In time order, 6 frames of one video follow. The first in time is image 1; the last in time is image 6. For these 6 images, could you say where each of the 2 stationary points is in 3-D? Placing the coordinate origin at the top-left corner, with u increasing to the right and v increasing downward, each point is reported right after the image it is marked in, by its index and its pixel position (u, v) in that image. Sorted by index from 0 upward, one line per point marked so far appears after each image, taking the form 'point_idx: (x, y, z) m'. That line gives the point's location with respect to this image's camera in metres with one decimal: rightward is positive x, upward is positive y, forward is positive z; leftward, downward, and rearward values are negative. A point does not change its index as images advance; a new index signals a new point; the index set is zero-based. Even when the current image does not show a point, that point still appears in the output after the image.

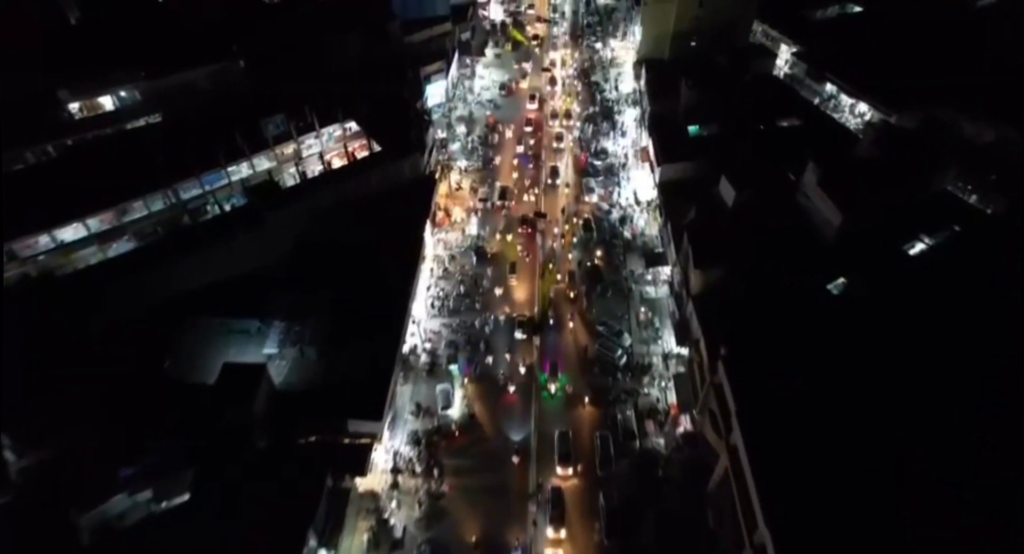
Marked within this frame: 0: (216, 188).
0: (-9.0, +2.8, +14.8) m
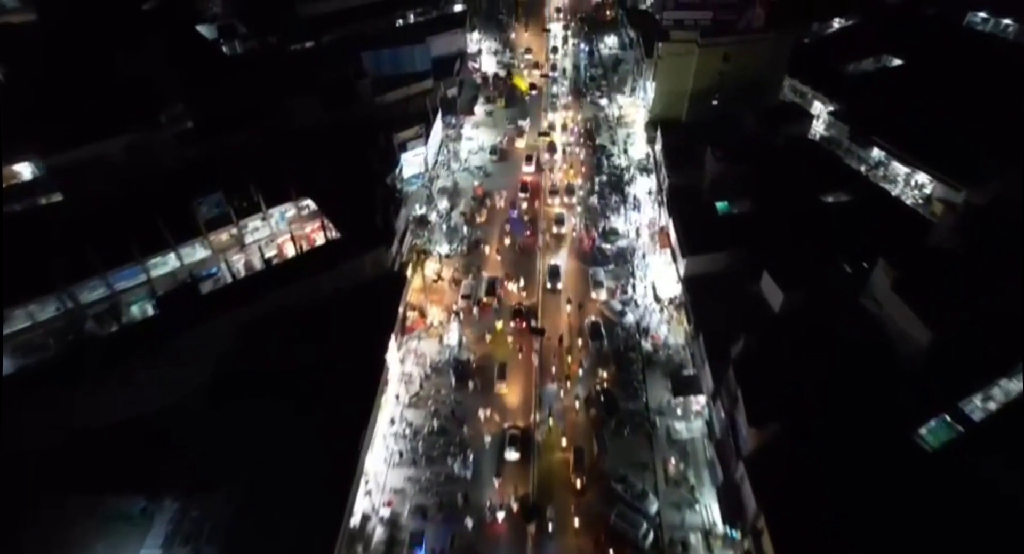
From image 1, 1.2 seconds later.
0: (-9.3, -0.2, +11.7) m
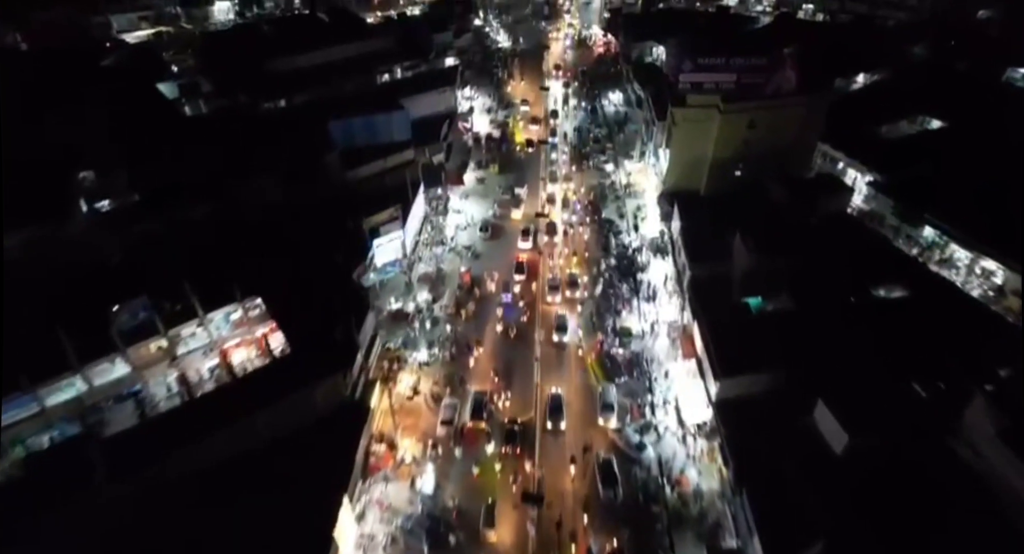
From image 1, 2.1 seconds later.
0: (-9.5, -2.8, +9.2) m
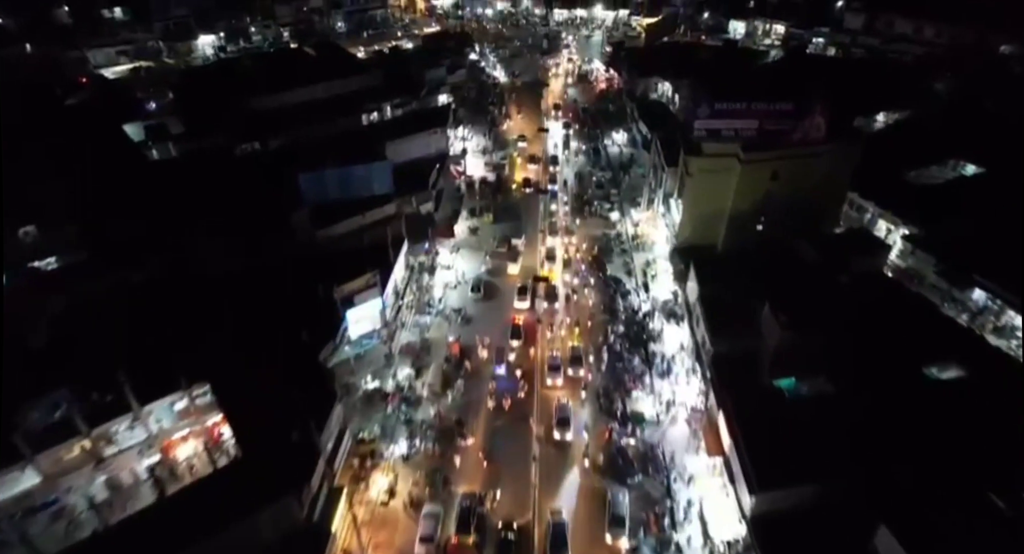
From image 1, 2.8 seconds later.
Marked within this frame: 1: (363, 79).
0: (-9.6, -4.3, +7.4) m
1: (-6.1, +8.0, +19.8) m
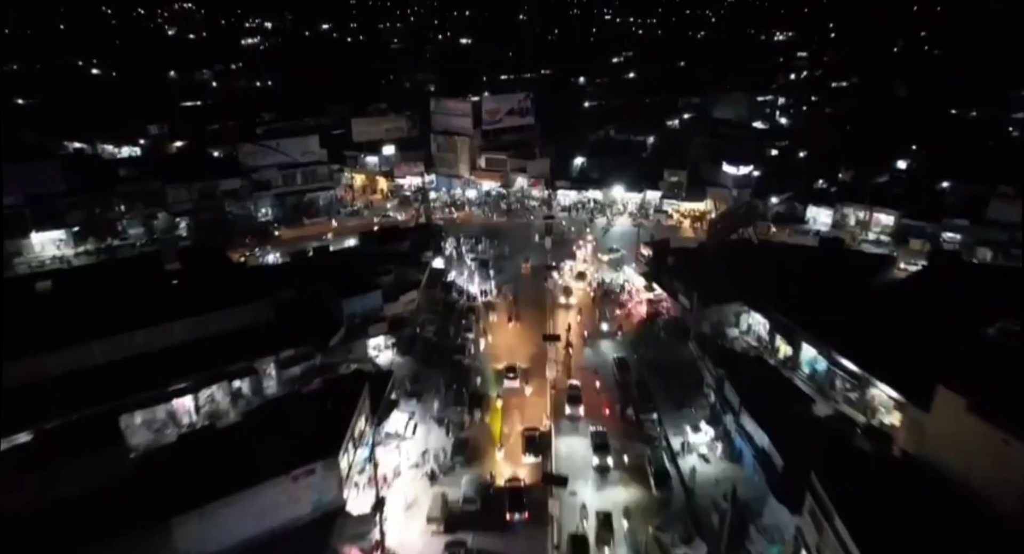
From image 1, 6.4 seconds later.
0: (-10.0, -9.2, -4.1) m
1: (-6.5, -0.9, +11.3) m
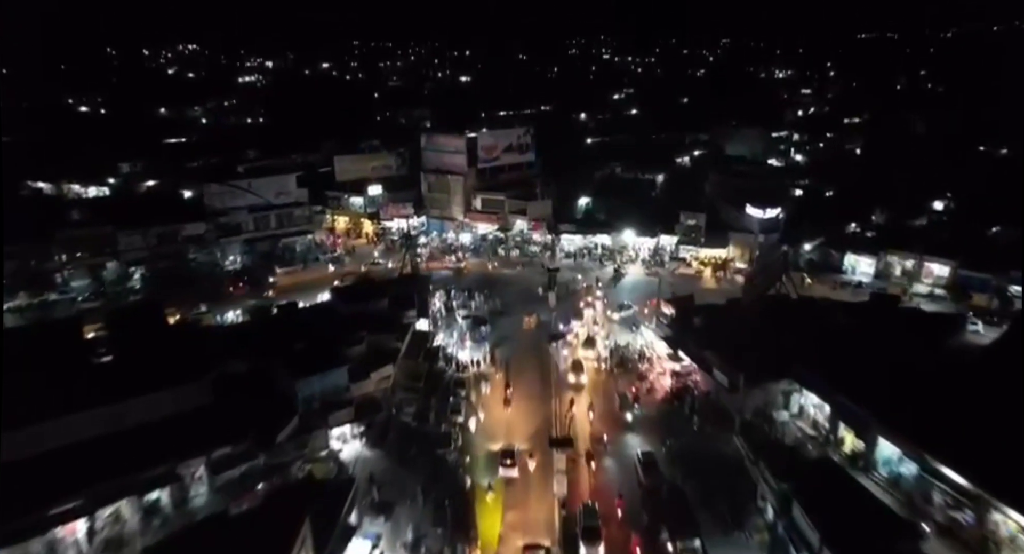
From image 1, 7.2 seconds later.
0: (-10.1, -9.5, -7.0) m
1: (-6.6, -2.4, +9.0) m
